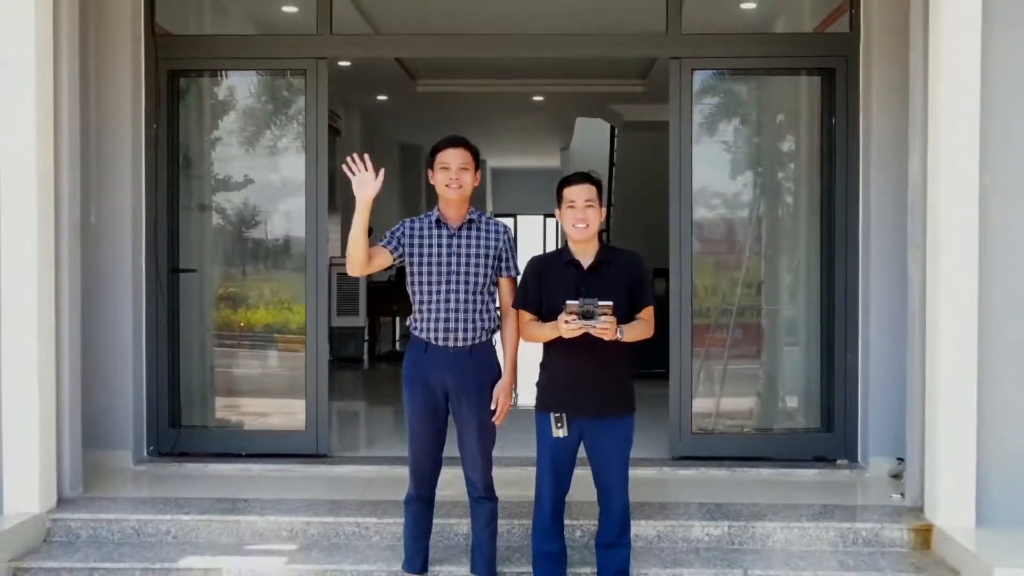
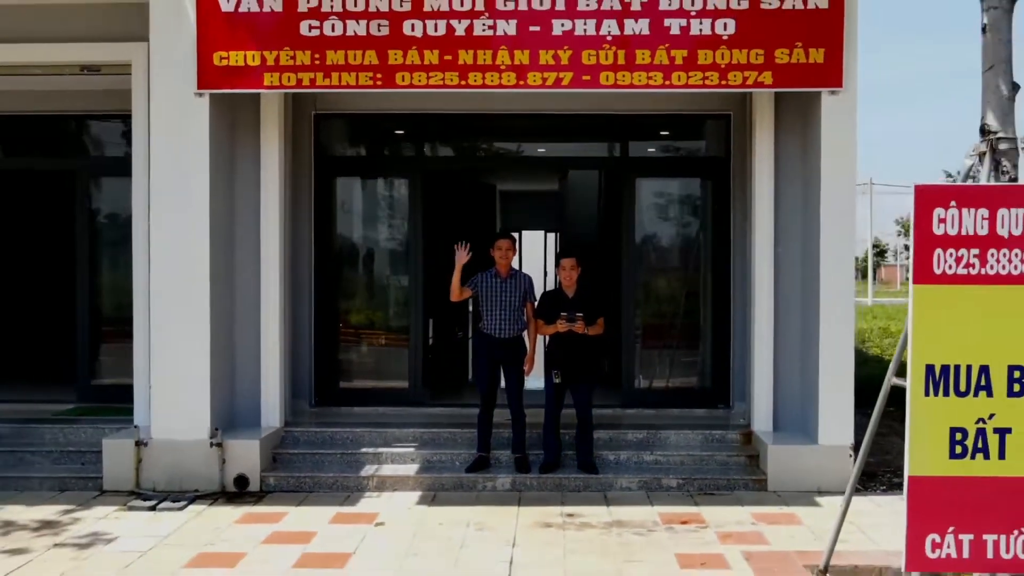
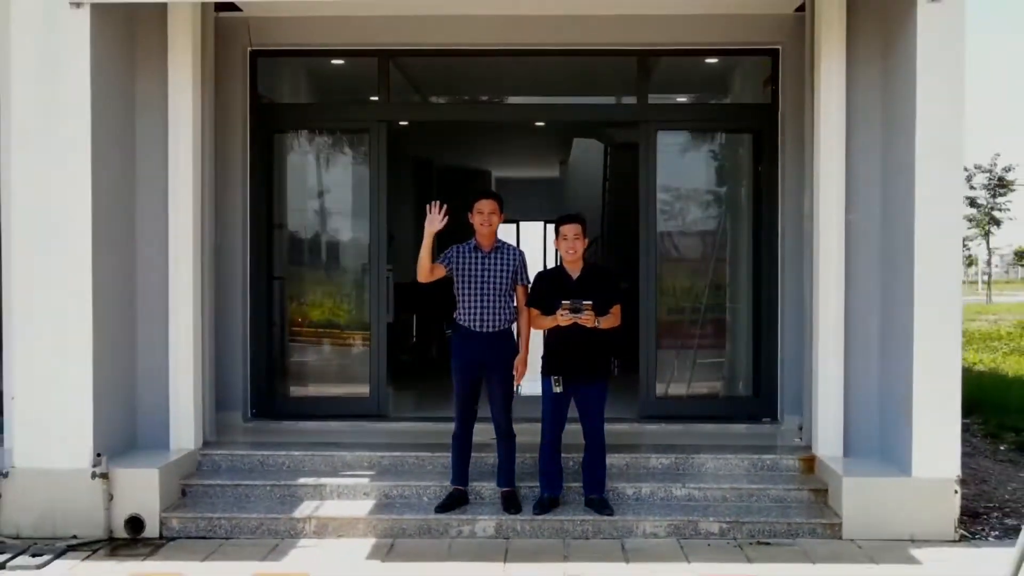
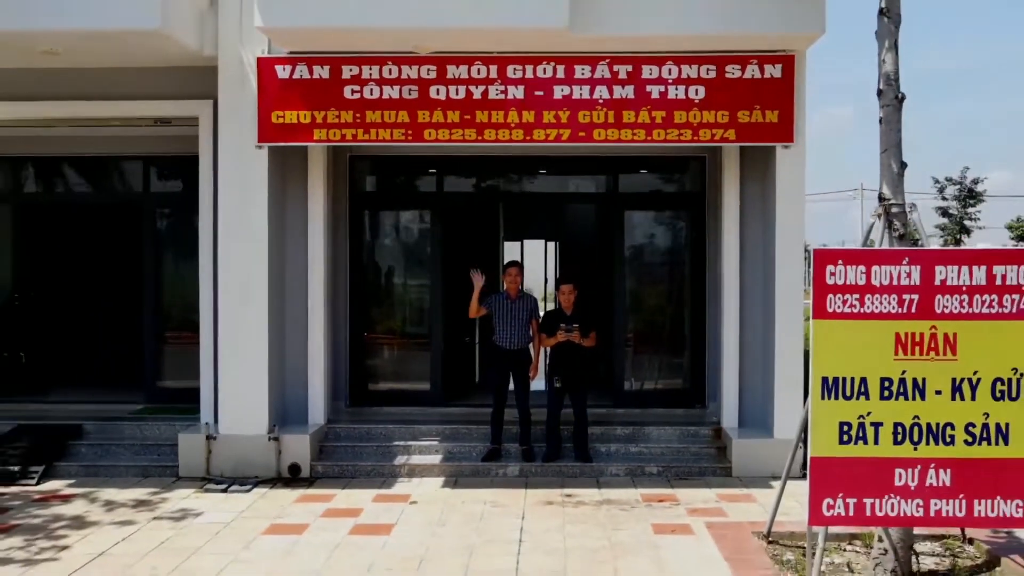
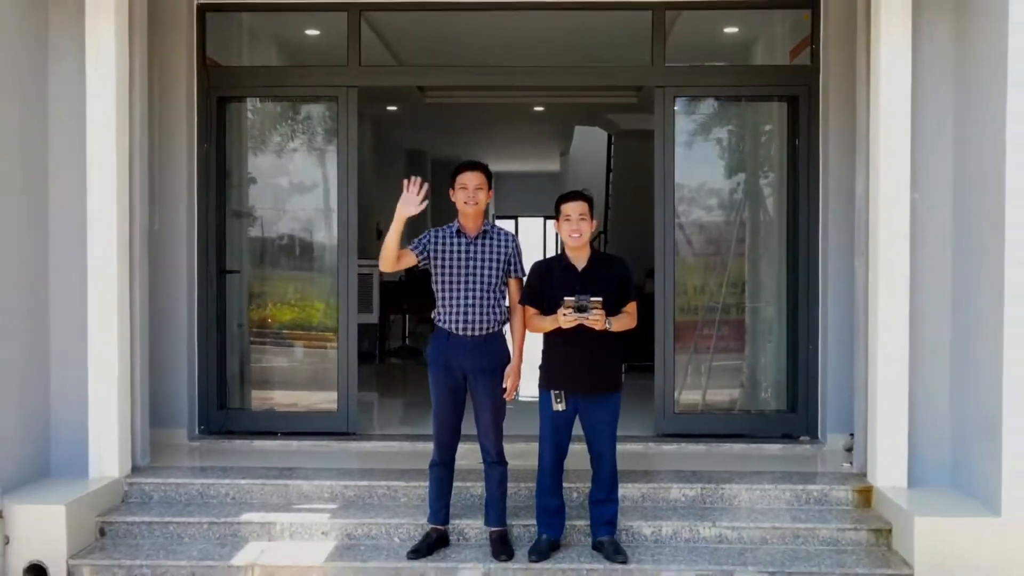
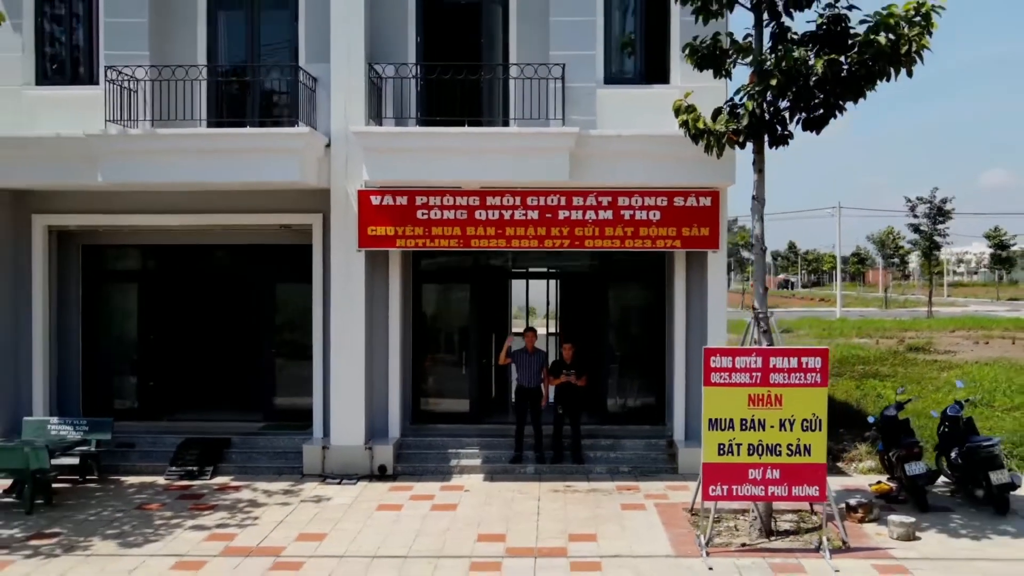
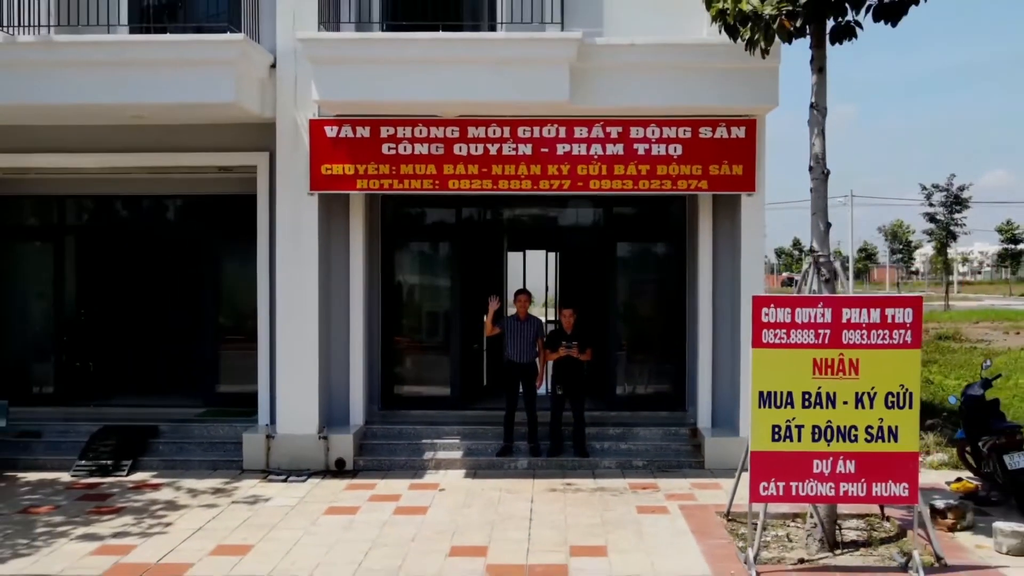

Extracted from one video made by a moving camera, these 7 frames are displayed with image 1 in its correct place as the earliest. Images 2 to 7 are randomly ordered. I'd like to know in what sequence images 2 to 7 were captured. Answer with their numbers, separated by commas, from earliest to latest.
5, 3, 2, 4, 7, 6
